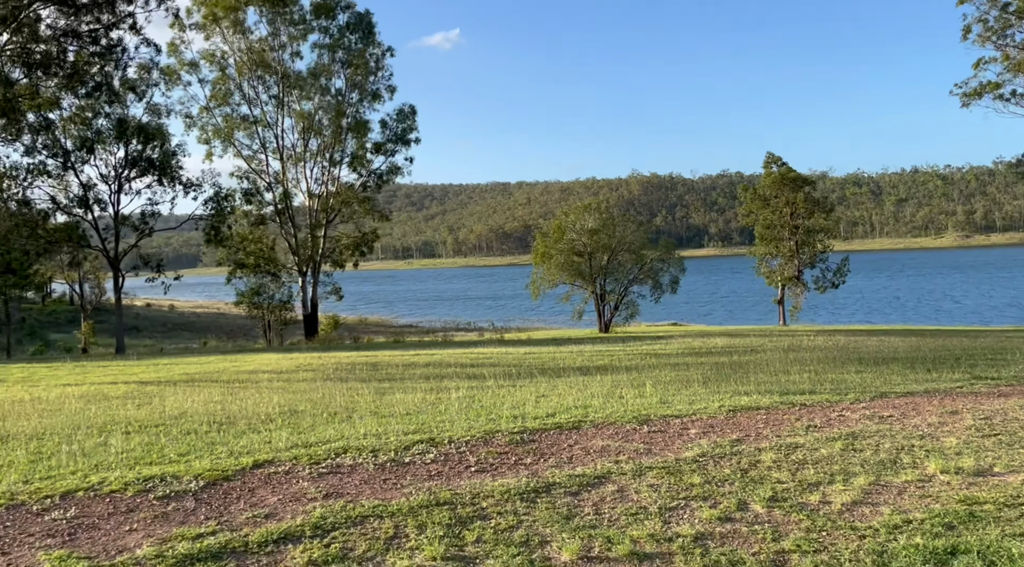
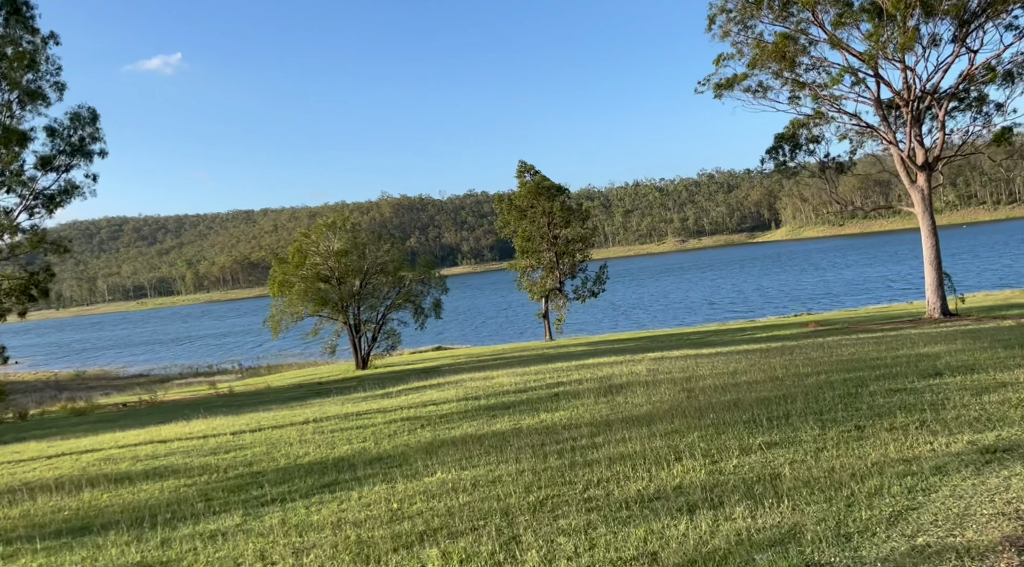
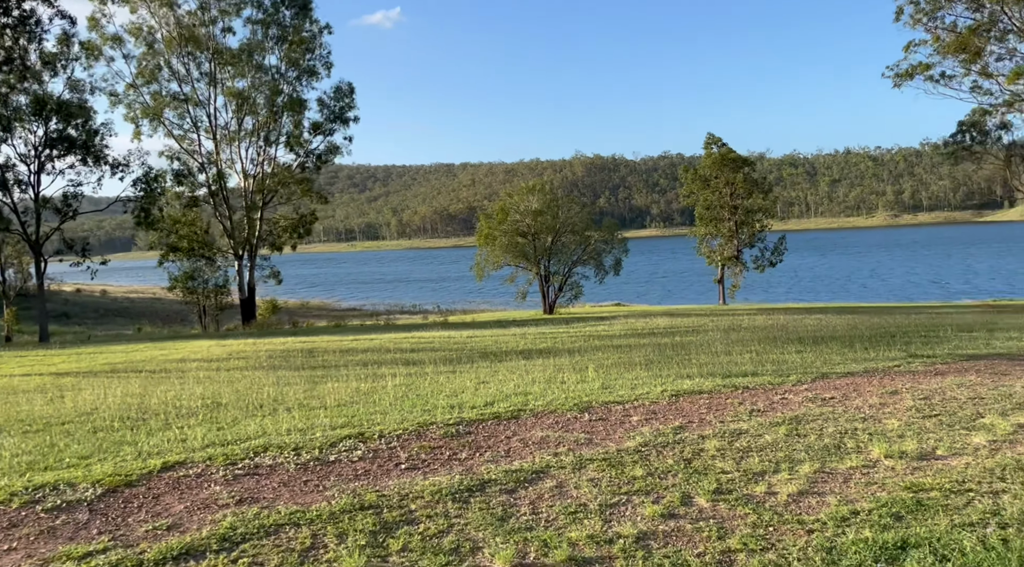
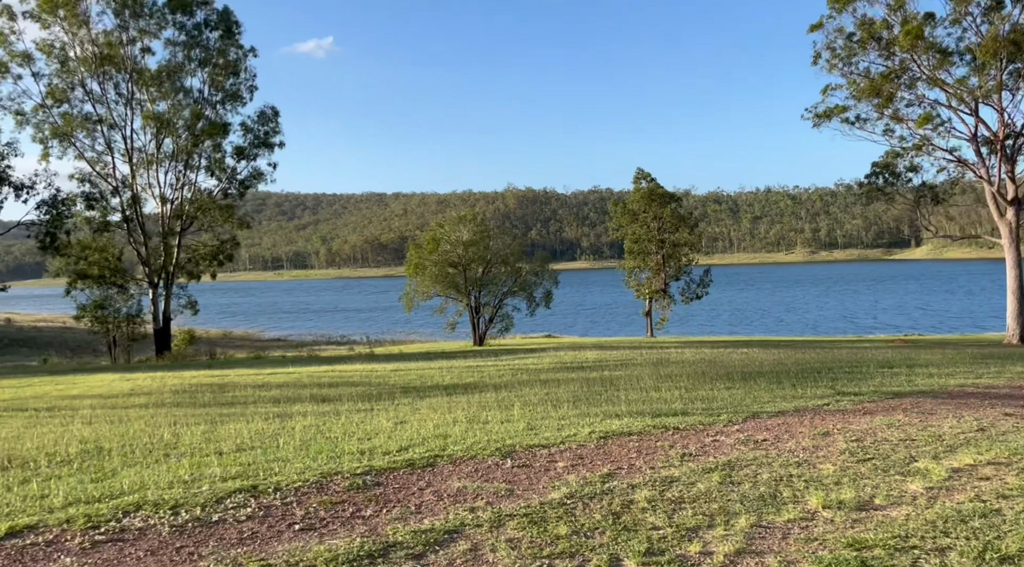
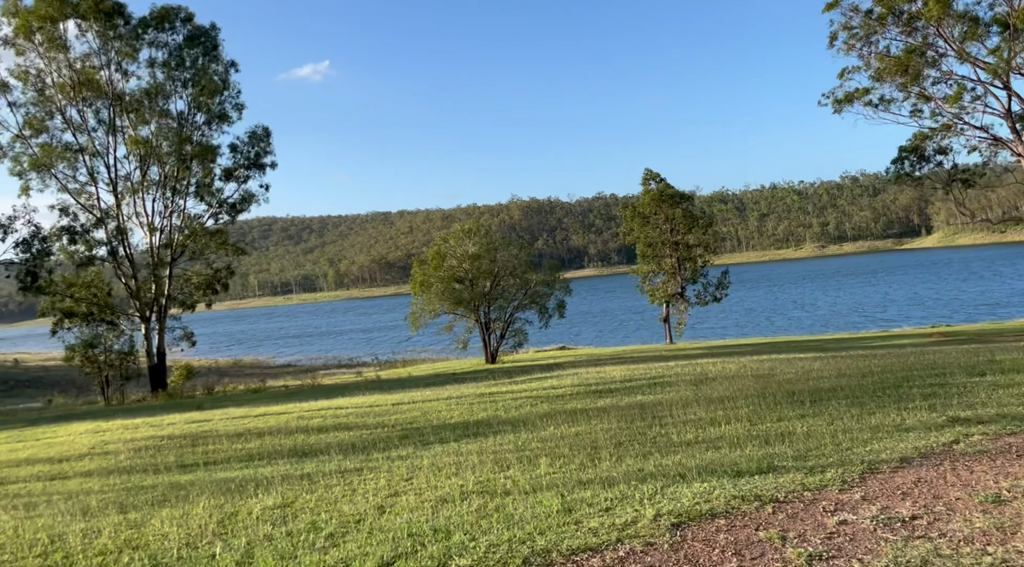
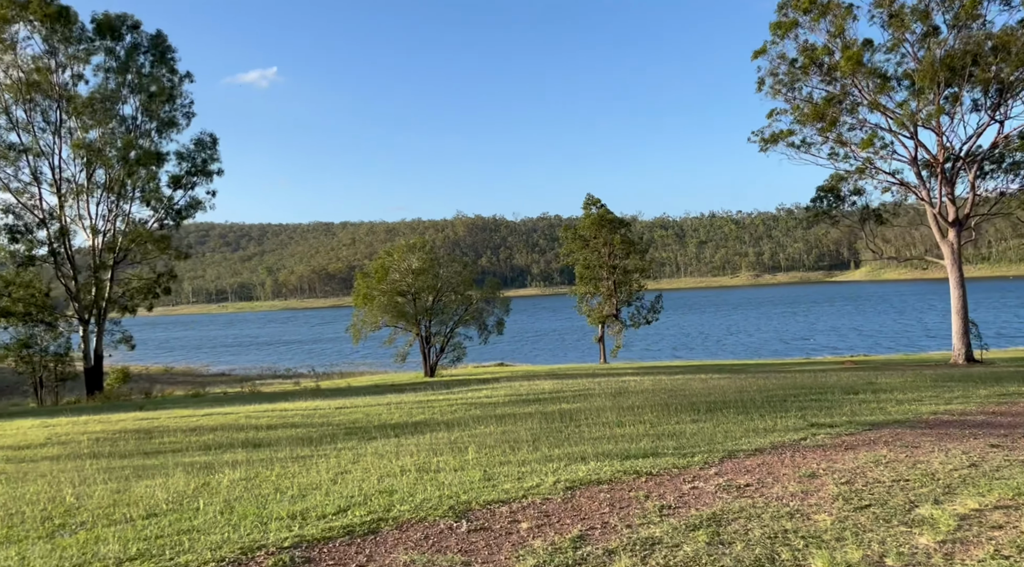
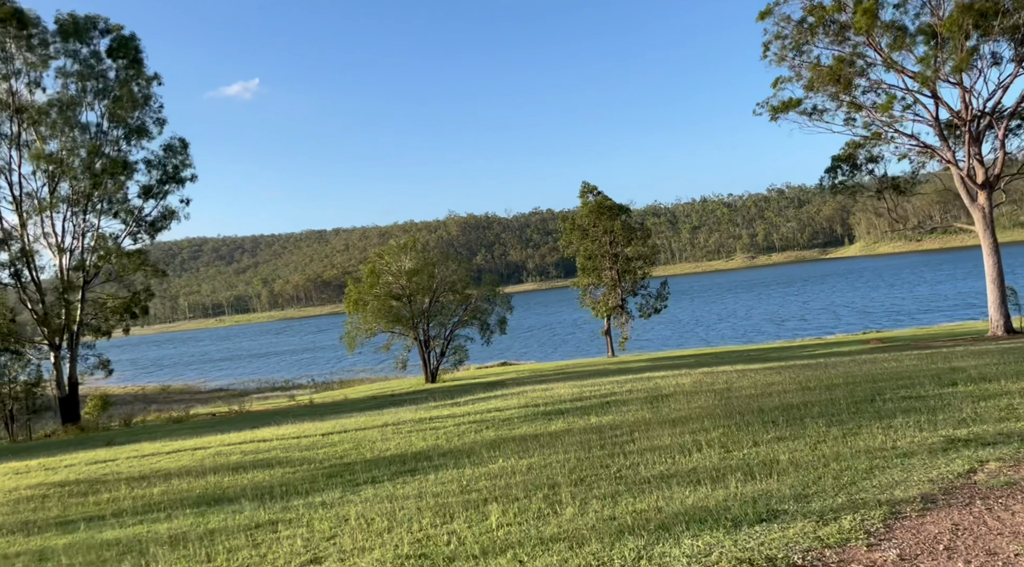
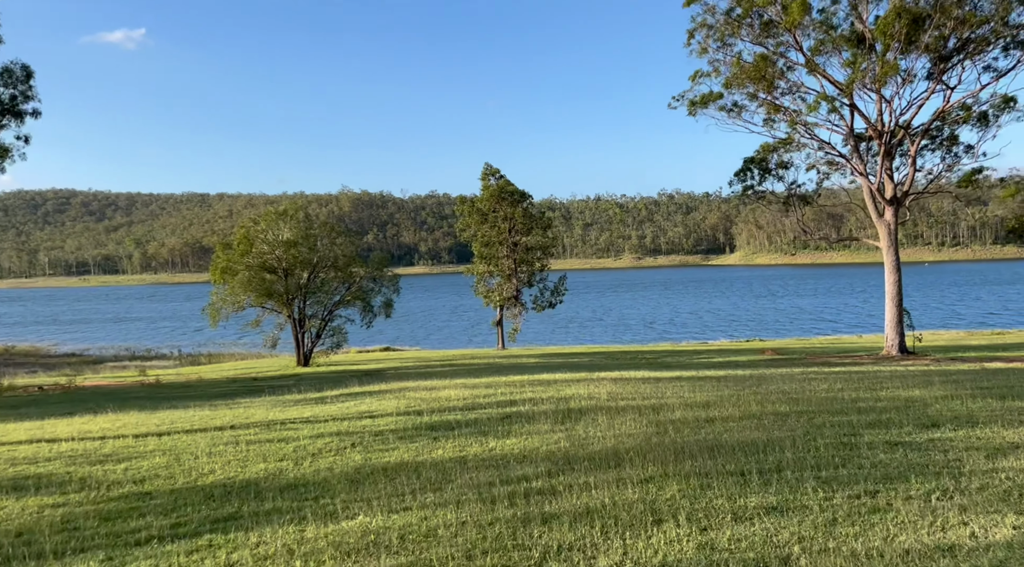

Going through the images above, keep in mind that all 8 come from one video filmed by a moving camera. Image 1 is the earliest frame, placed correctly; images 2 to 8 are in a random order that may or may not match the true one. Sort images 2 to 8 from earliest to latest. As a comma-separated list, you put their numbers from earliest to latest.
3, 4, 6, 5, 7, 2, 8
